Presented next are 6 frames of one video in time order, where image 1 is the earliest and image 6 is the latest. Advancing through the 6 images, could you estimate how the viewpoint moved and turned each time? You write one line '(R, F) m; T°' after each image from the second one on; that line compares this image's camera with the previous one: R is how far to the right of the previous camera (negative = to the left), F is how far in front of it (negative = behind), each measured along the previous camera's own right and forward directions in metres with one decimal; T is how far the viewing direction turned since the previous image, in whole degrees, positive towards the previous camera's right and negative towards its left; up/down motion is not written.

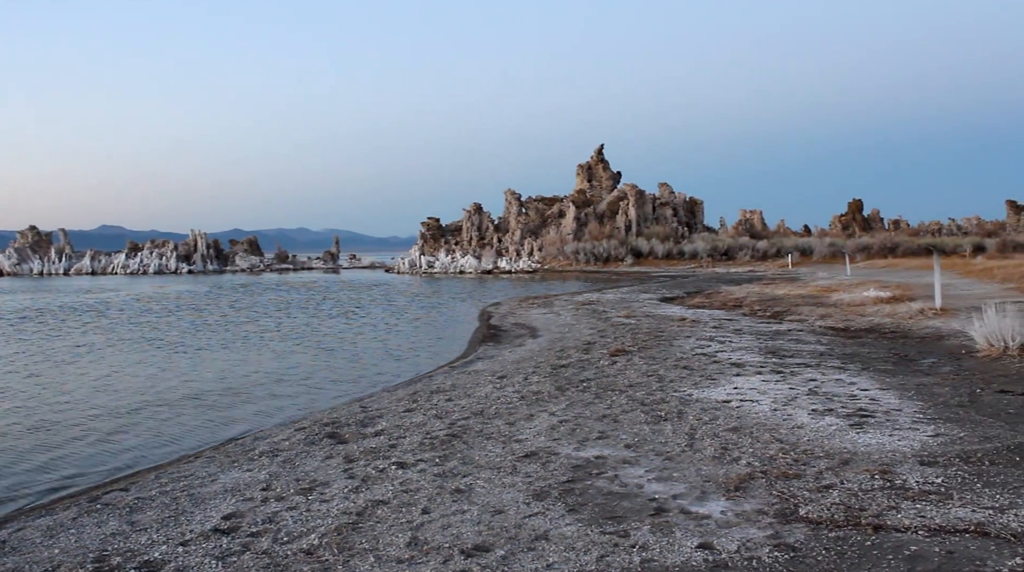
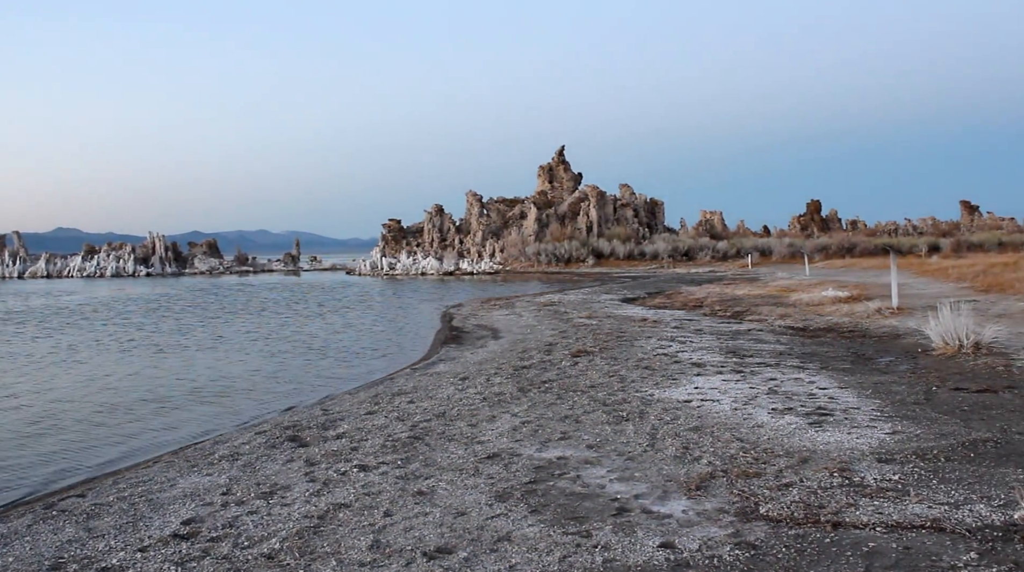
(+0.2, 0.0) m; +1°
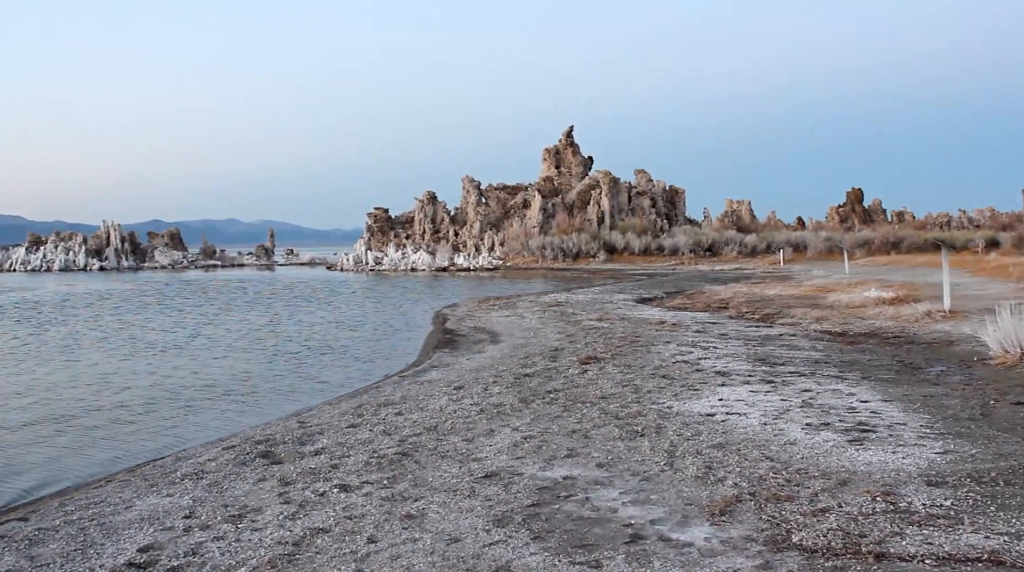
(0.0, +1.2) m; 0°
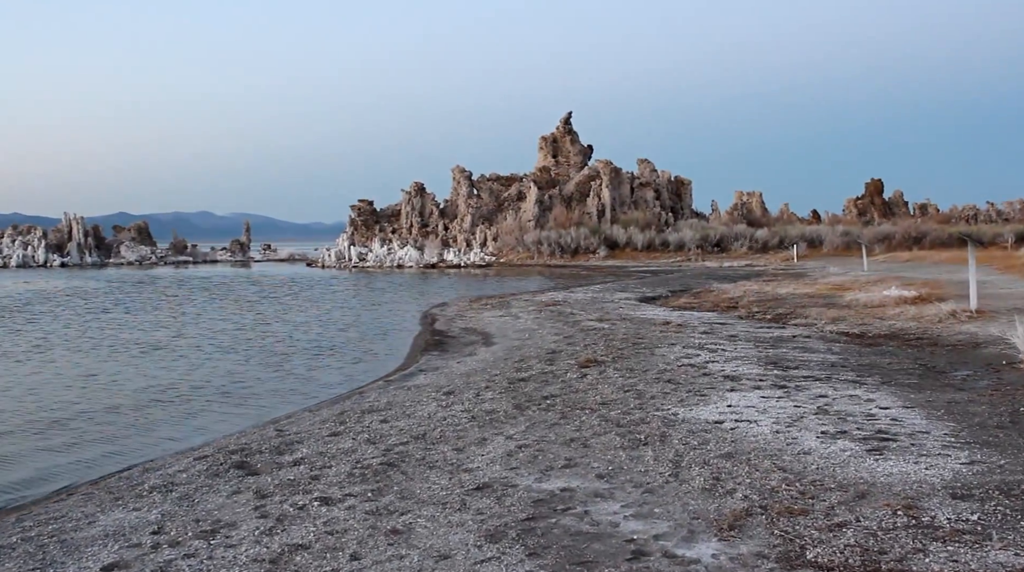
(0.0, +0.7) m; 0°
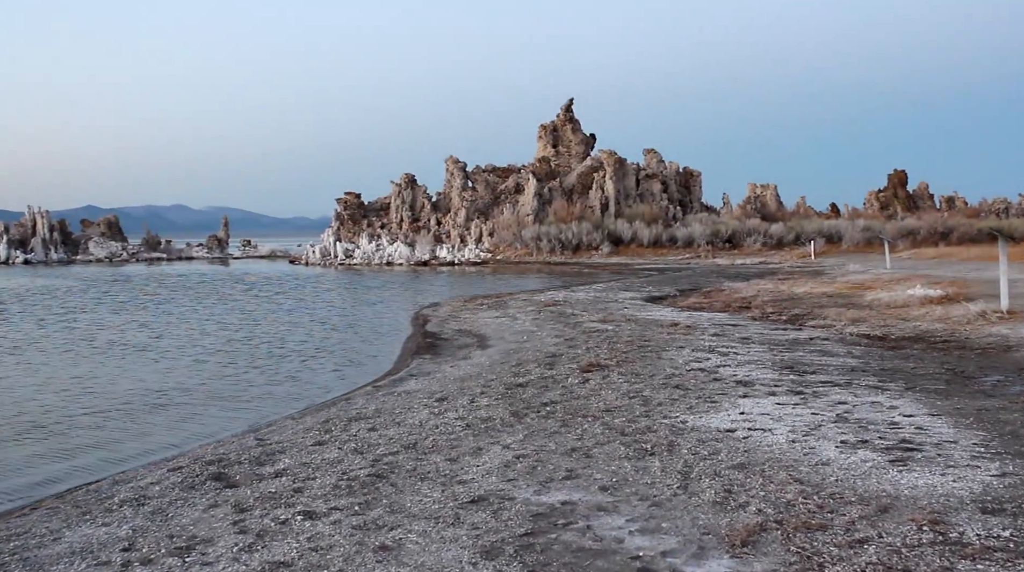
(0.0, +0.6) m; 0°
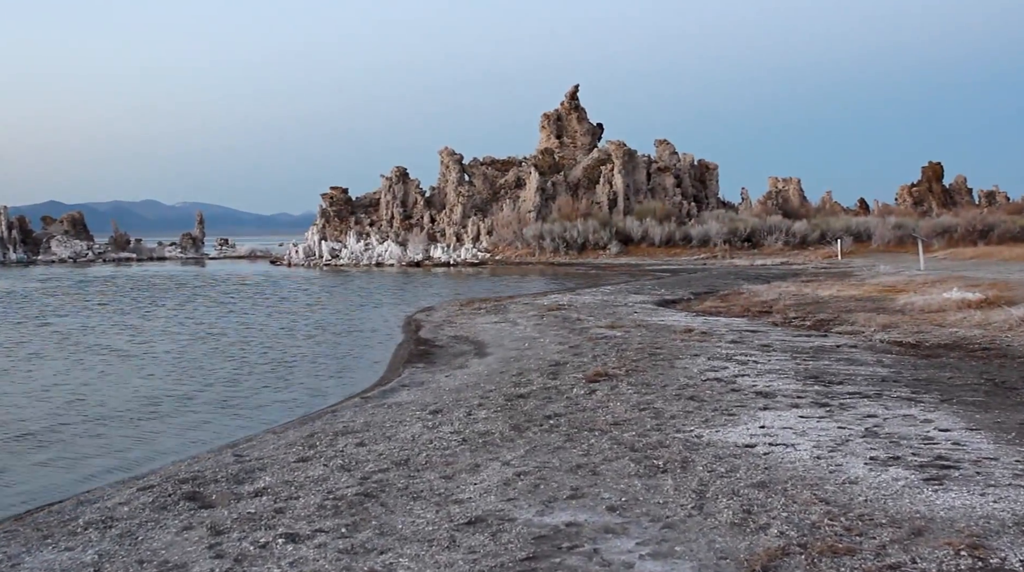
(0.0, +0.7) m; 0°
